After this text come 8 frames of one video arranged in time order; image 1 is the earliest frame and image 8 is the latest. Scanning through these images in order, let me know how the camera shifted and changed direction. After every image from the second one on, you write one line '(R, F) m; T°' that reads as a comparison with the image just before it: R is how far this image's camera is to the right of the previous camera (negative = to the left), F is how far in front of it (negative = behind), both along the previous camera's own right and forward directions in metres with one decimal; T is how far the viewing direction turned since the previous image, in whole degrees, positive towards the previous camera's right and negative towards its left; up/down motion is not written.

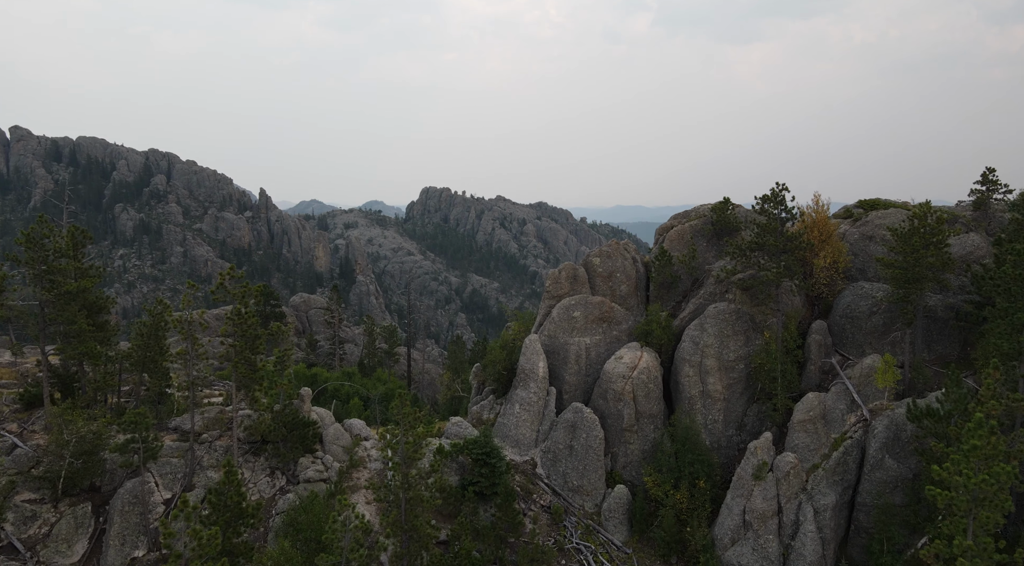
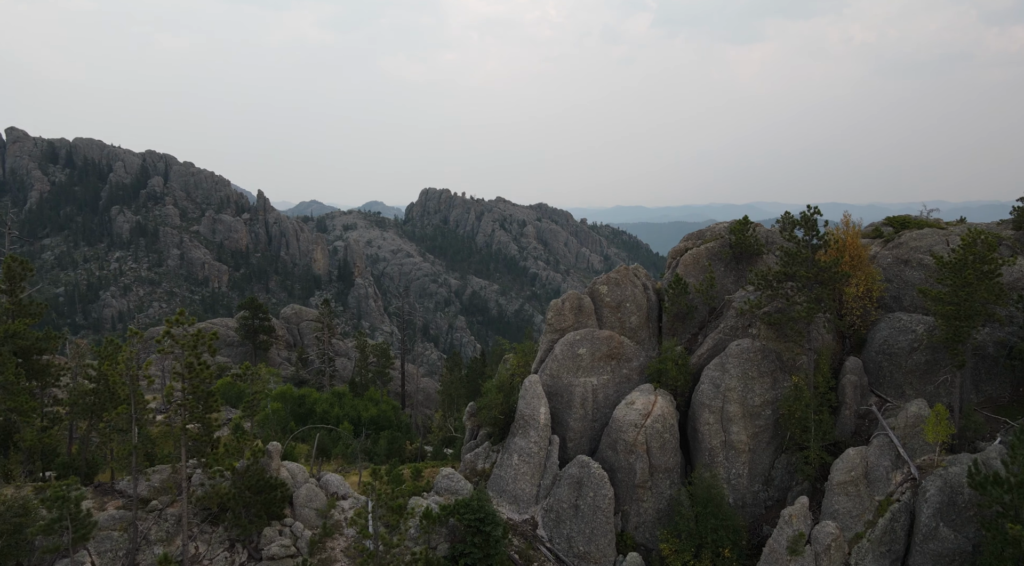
(+0.1, +3.5) m; 0°
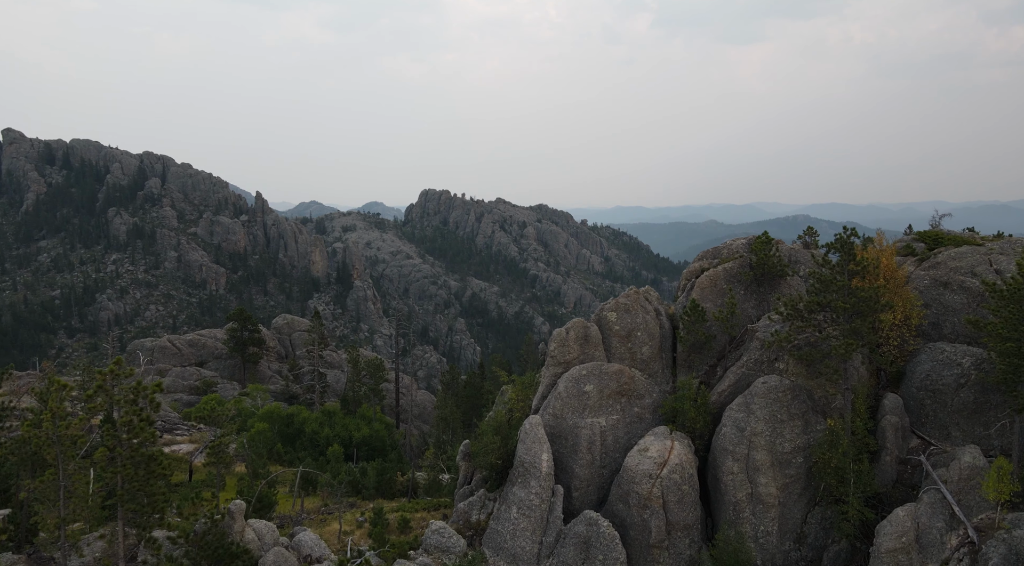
(+0.1, +3.1) m; 0°
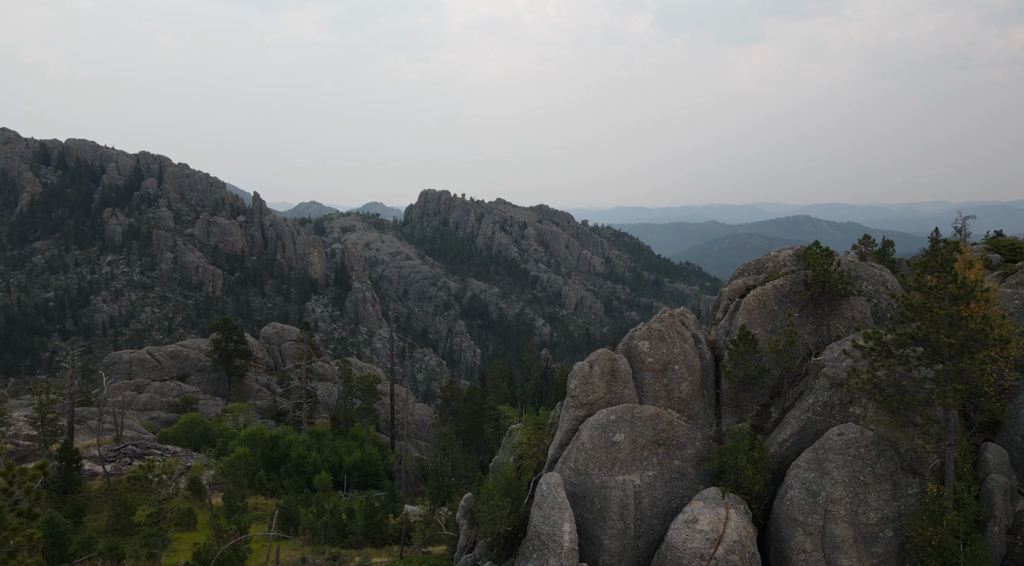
(-0.3, +4.9) m; 0°
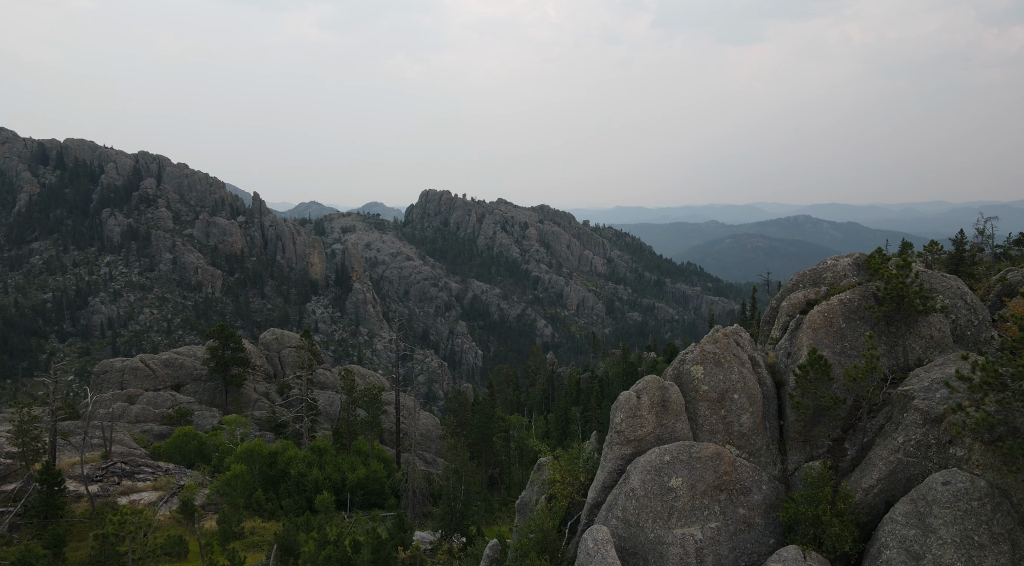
(-0.9, +3.2) m; 0°
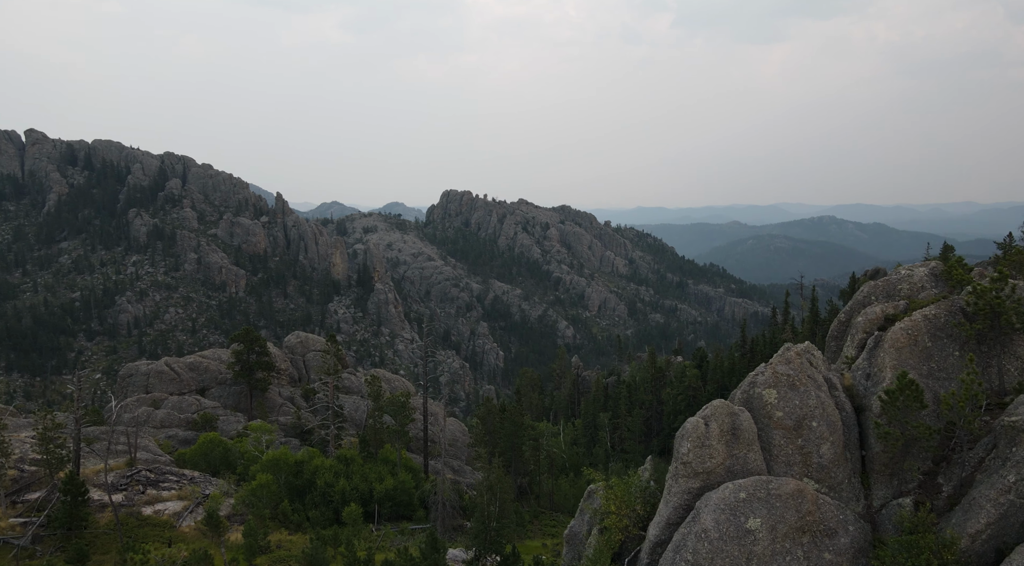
(-0.8, +1.6) m; -2°
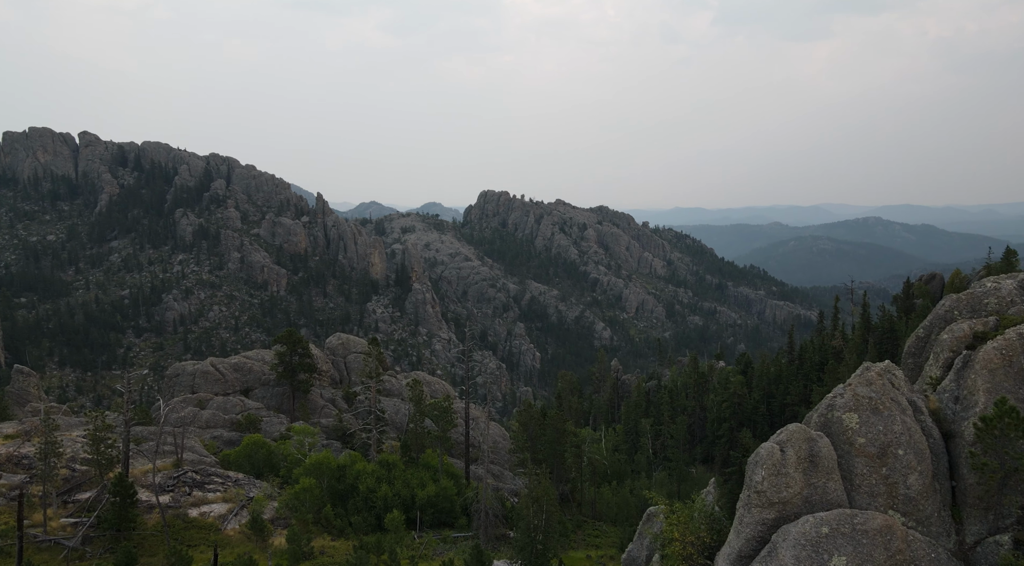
(-0.6, +0.7) m; -3°
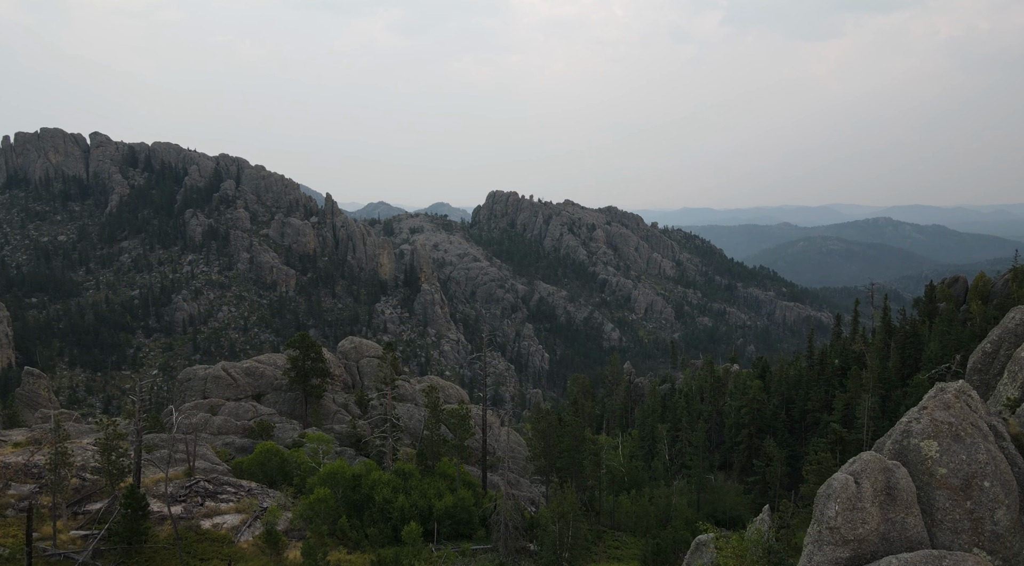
(-0.8, +1.2) m; -1°
